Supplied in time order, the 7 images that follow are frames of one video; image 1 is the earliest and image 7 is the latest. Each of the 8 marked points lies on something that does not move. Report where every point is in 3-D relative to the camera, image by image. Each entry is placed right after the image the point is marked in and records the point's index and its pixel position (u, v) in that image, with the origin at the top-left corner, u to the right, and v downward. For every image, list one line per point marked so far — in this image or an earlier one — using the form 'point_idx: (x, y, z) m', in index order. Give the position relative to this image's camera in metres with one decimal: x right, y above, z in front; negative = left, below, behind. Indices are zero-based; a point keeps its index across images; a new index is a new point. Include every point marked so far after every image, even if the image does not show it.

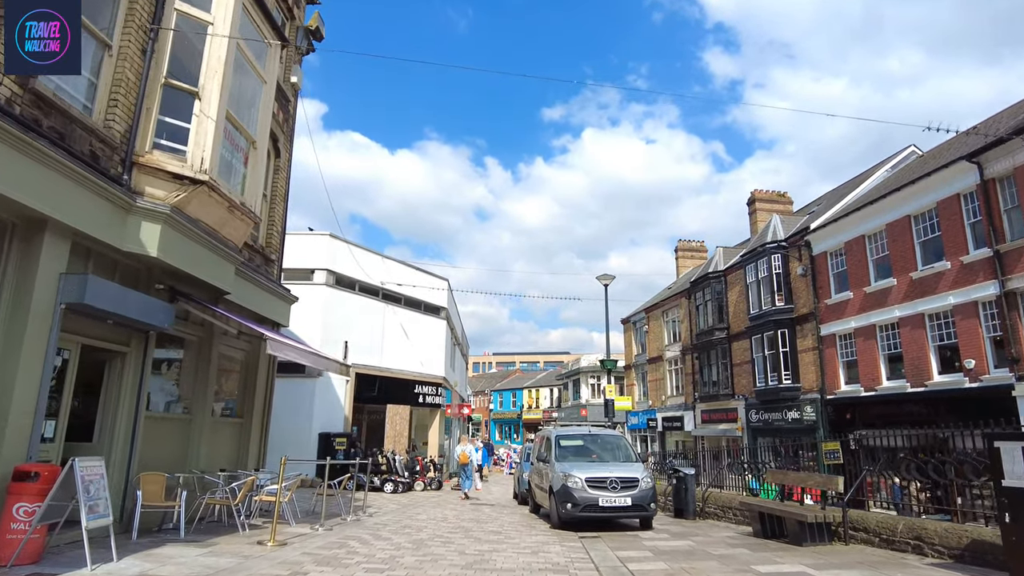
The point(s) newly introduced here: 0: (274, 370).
0: (-4.9, -1.7, +12.3) m
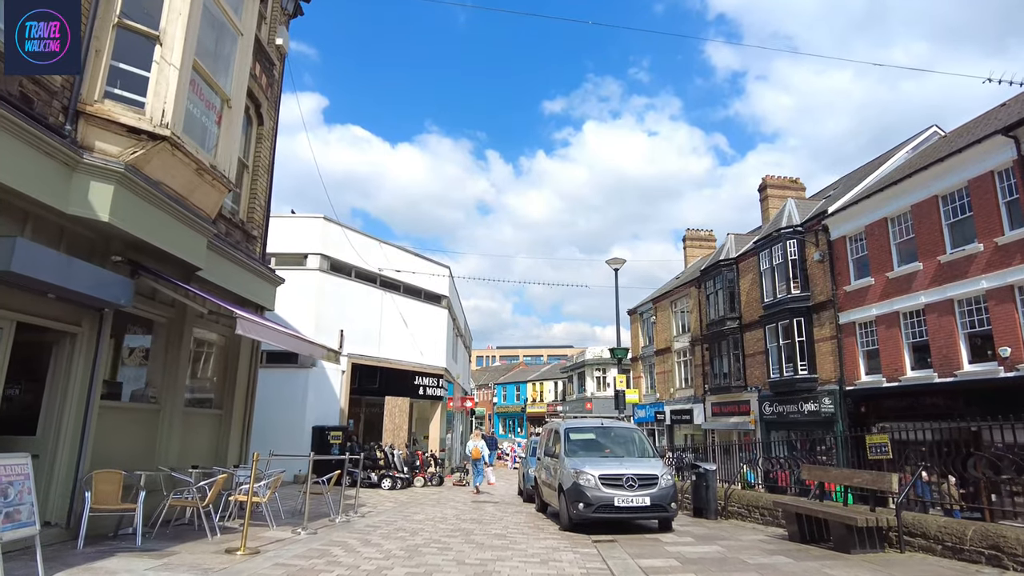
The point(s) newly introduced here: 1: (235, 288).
0: (-4.8, -1.3, +11.3) m
1: (-4.6, 0.0, +9.9) m
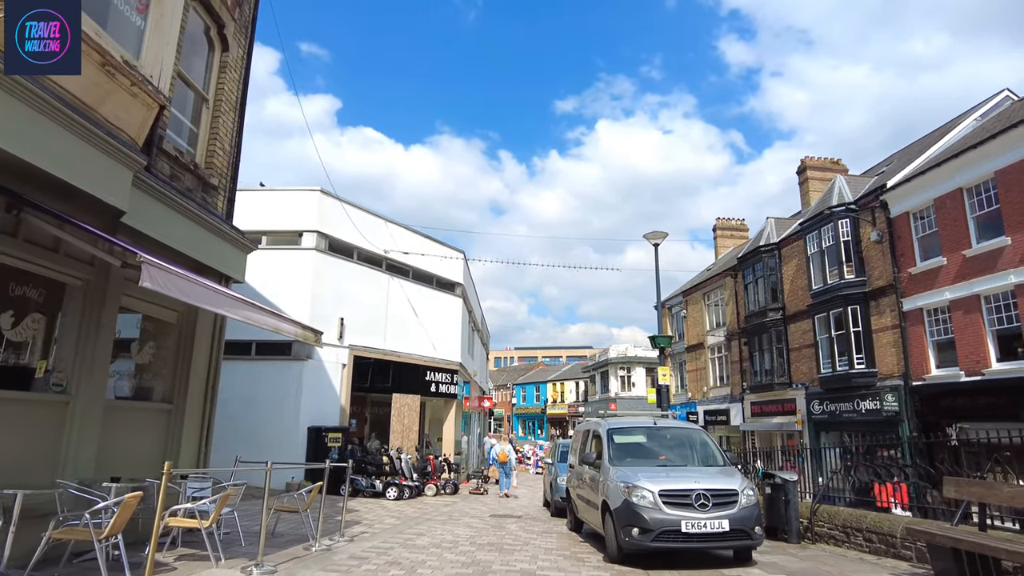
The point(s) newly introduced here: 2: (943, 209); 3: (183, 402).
0: (-4.4, -0.8, +9.1) m
1: (-4.2, +0.5, +7.7) m
2: (+13.8, +2.5, +19.3) m
3: (-4.5, -1.5, +8.2) m
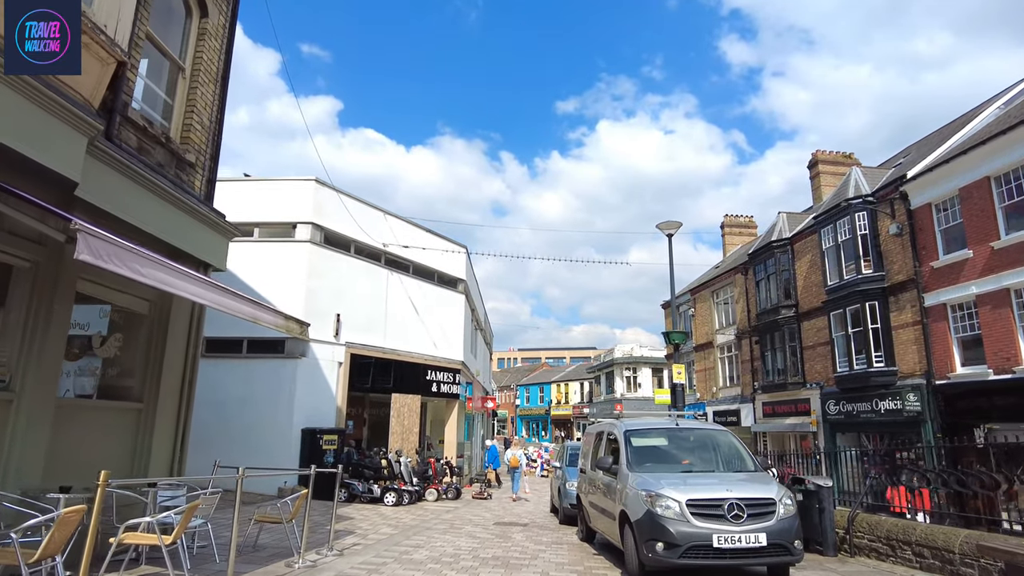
0: (-4.3, -0.6, +8.3) m
1: (-4.2, +0.7, +6.9) m
2: (+13.9, +2.7, +18.4) m
3: (-4.4, -1.4, +7.4) m
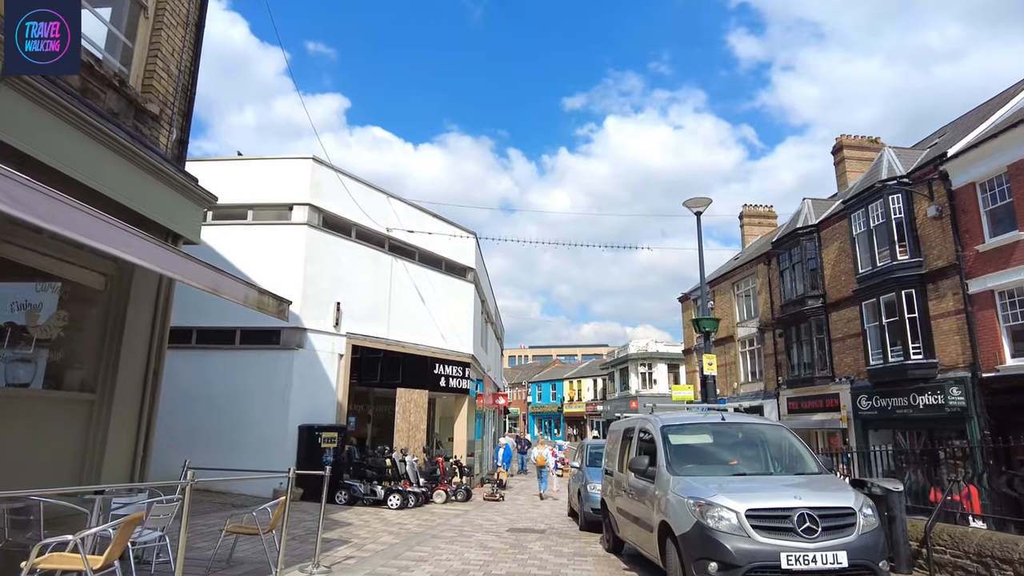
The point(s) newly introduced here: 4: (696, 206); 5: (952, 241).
0: (-4.1, -0.3, +7.2) m
1: (-4.0, +1.0, +5.8) m
2: (+14.3, +3.2, +17.0) m
3: (-4.2, -1.0, +6.3) m
4: (+4.0, +1.8, +13.1) m
5: (+14.2, +1.5, +19.3) m
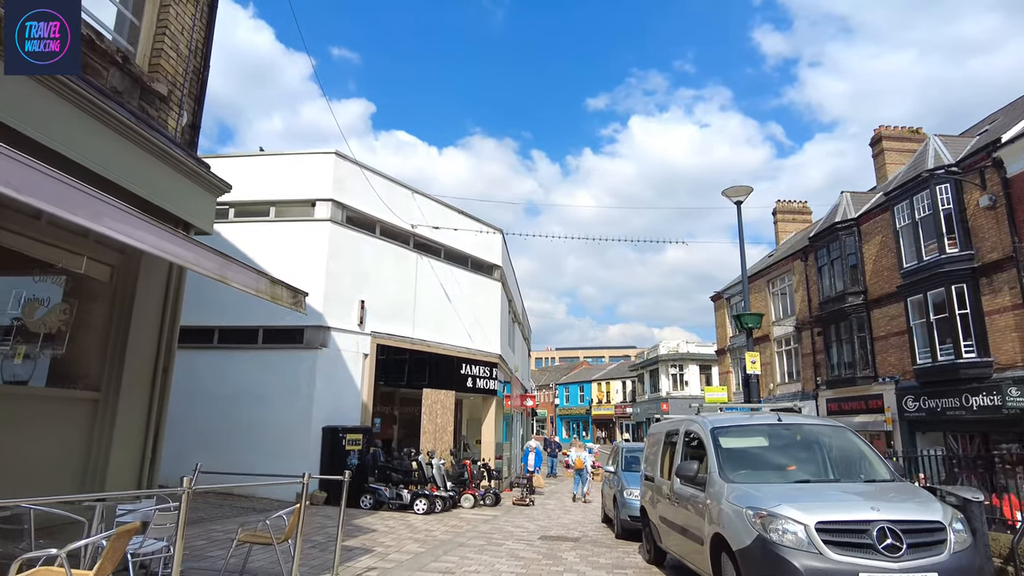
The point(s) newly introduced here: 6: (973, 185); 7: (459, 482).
0: (-3.7, -0.2, +6.8) m
1: (-3.7, +1.1, +5.4) m
2: (+15.0, +3.4, +15.8) m
3: (-3.9, -1.0, +5.9) m
4: (+4.6, +1.9, +12.4) m
5: (+15.0, +1.7, +18.2) m
6: (+15.0, +3.3, +19.6) m
7: (-1.2, -4.5, +14.1) m
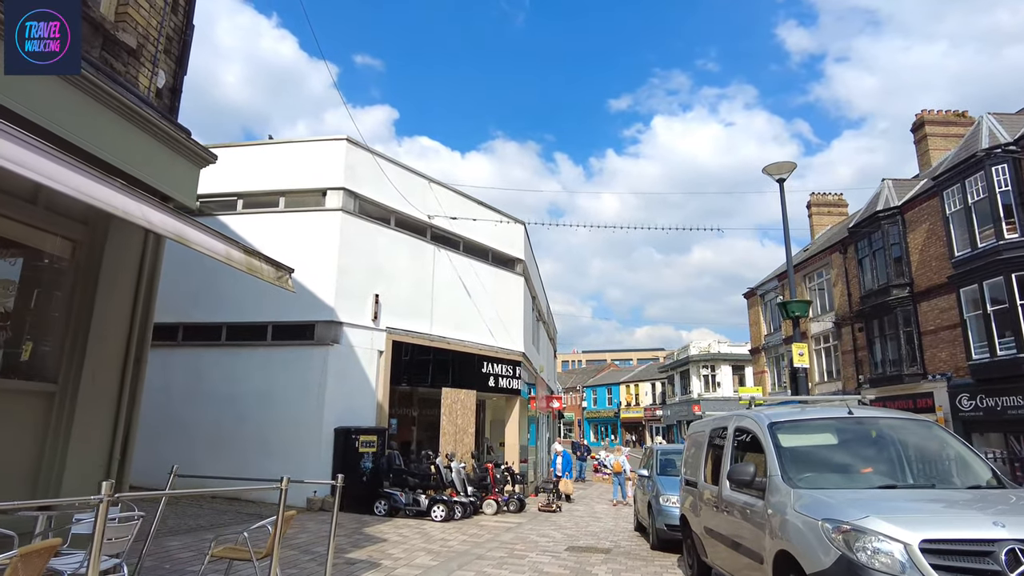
0: (-3.5, 0.0, +6.0) m
1: (-3.6, +1.3, +4.7) m
2: (+15.5, +3.7, +14.3) m
3: (-3.7, -0.8, +5.2) m
4: (+5.0, +2.2, +11.3) m
5: (+15.6, +2.0, +16.7) m
6: (+15.6, +3.7, +18.1) m
7: (-0.7, -4.4, +13.2) m
